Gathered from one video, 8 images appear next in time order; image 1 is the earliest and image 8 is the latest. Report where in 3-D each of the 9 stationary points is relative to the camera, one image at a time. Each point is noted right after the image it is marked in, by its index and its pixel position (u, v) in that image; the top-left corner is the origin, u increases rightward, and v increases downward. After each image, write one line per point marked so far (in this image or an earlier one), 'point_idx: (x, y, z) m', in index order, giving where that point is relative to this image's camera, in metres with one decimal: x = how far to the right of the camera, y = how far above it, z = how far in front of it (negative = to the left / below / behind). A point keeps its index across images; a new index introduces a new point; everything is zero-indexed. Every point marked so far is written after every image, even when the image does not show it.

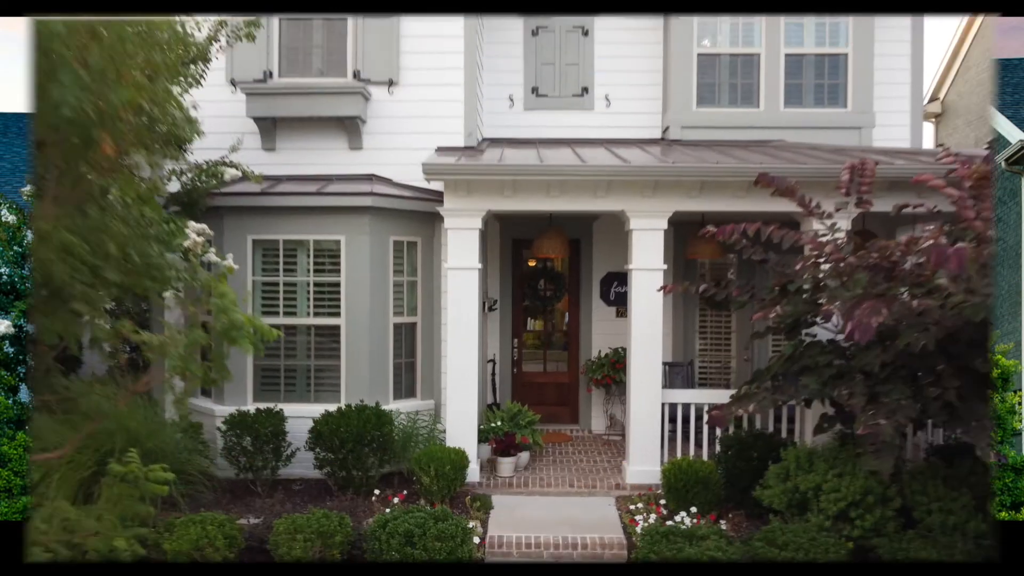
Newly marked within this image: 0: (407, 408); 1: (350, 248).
0: (-1.1, -1.2, +6.9) m
1: (-1.6, +0.4, +6.7) m
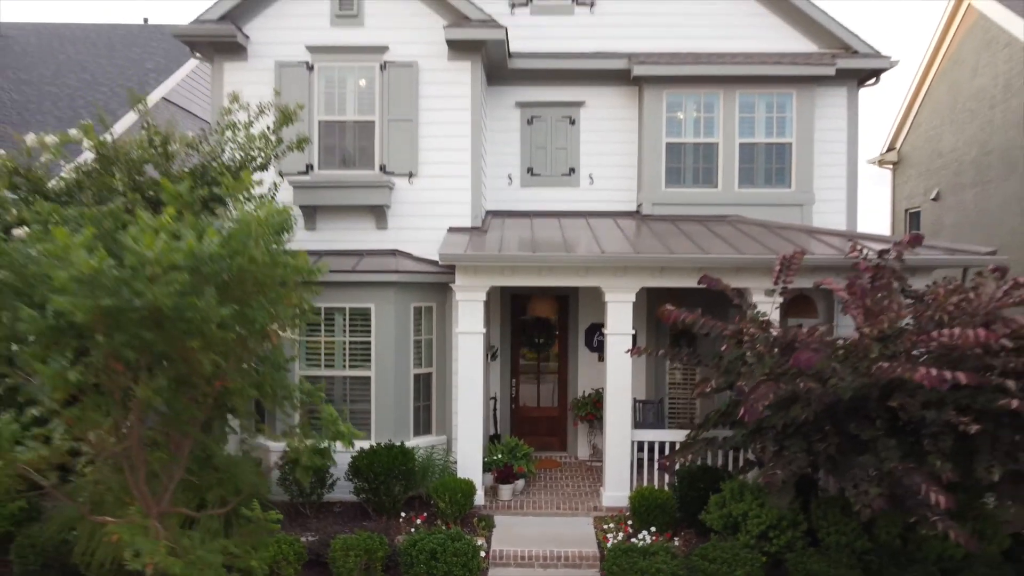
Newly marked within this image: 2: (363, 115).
0: (-1.1, -1.9, +8.5) m
1: (-1.6, -0.3, +8.2) m
2: (-1.9, +2.3, +8.8) m
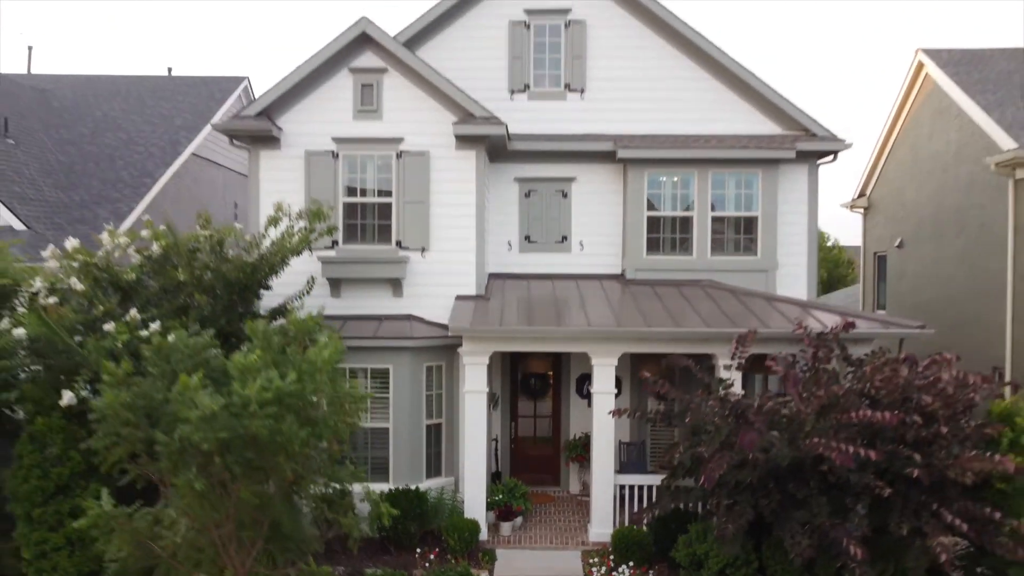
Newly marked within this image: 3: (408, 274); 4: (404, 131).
0: (-1.1, -2.8, +9.7) m
1: (-1.6, -1.2, +9.5) m
2: (-1.9, +1.4, +10.0) m
3: (-1.5, +0.2, +10.0) m
4: (-1.6, +2.3, +10.0) m
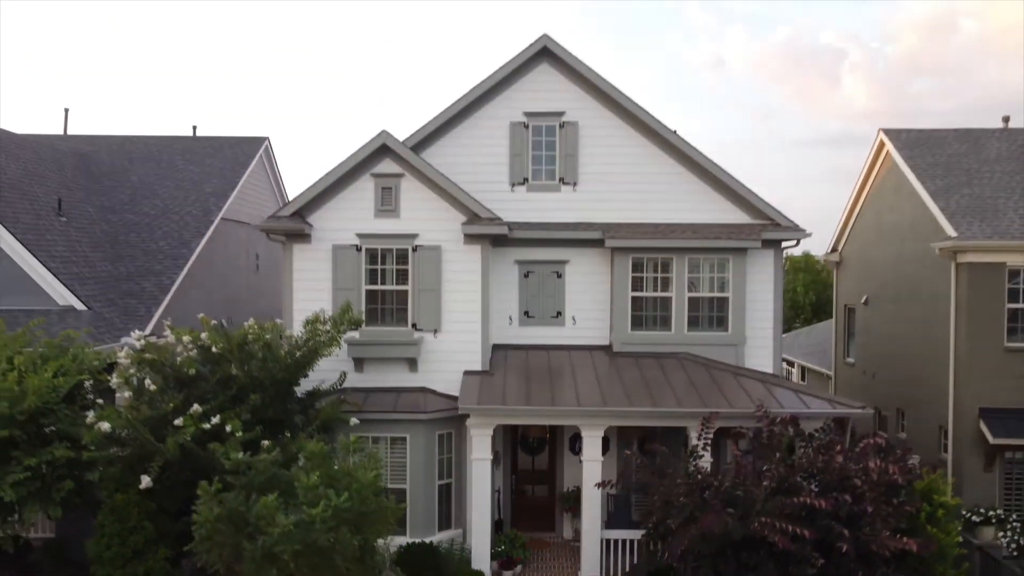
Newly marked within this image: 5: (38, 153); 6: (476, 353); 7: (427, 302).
0: (-1.1, -4.1, +11.2) m
1: (-1.6, -2.5, +11.0) m
2: (-1.9, +0.1, +11.5) m
3: (-1.5, -1.1, +11.5) m
4: (-1.6, +1.0, +11.5) m
5: (-11.1, +3.2, +15.8) m
6: (-0.6, -1.1, +11.6) m
7: (-1.4, -0.2, +11.4) m
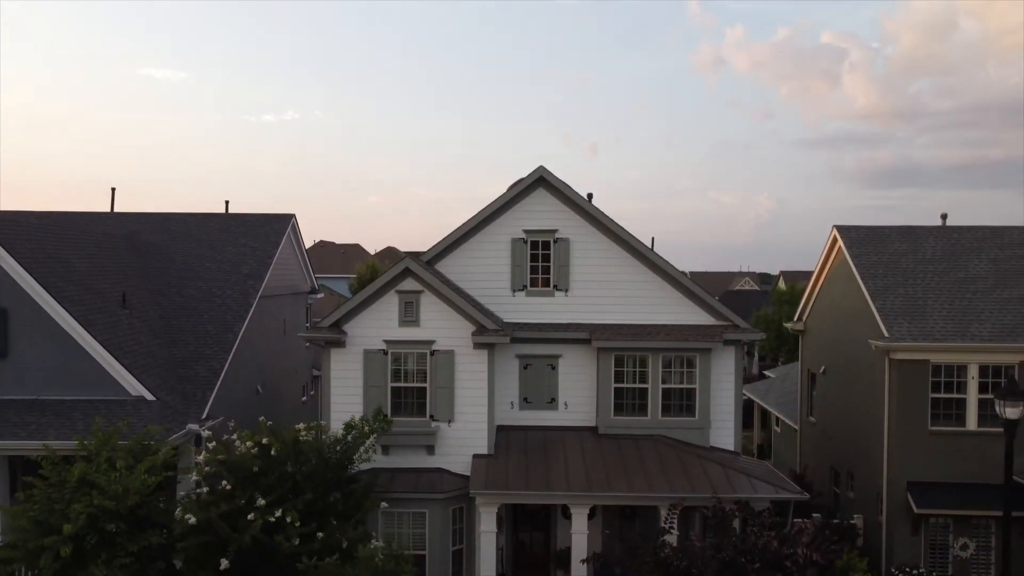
0: (-1.1, -6.1, +13.5) m
1: (-1.6, -4.5, +13.3) m
2: (-1.9, -1.9, +13.8) m
3: (-1.5, -3.1, +13.8) m
4: (-1.6, -1.0, +13.8) m
5: (-11.1, +1.2, +18.1) m
6: (-0.6, -3.1, +13.8) m
7: (-1.4, -2.2, +13.7) m
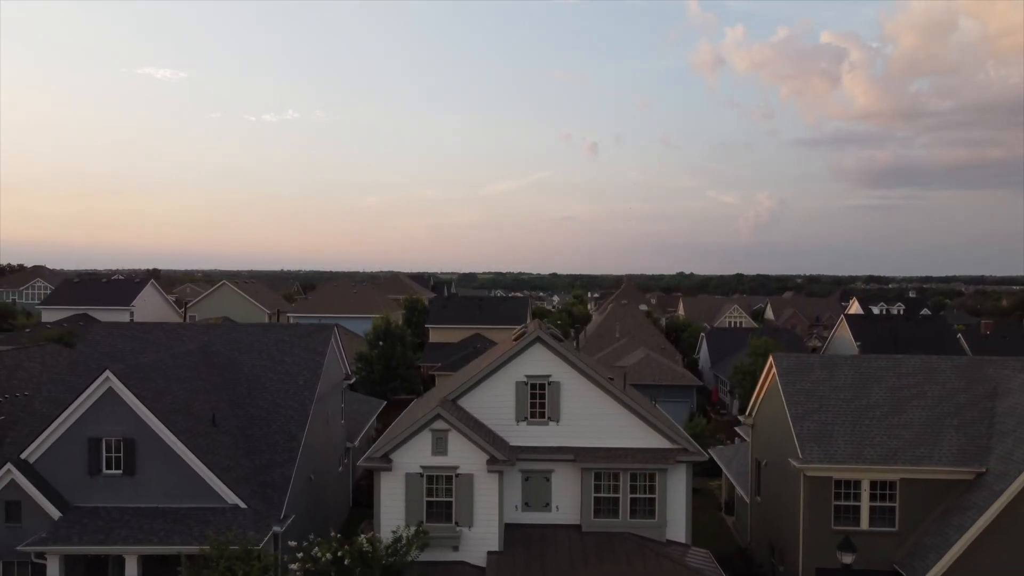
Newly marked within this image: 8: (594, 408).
0: (-0.9, -9.9, +18.1) m
1: (-1.5, -8.3, +17.9) m
2: (-1.8, -5.7, +18.4) m
3: (-1.4, -6.9, +18.4) m
4: (-1.4, -4.7, +18.4) m
5: (-11.0, -2.6, +22.7) m
6: (-0.5, -6.9, +18.5) m
7: (-1.3, -6.0, +18.3) m
8: (+2.4, -3.5, +19.5) m
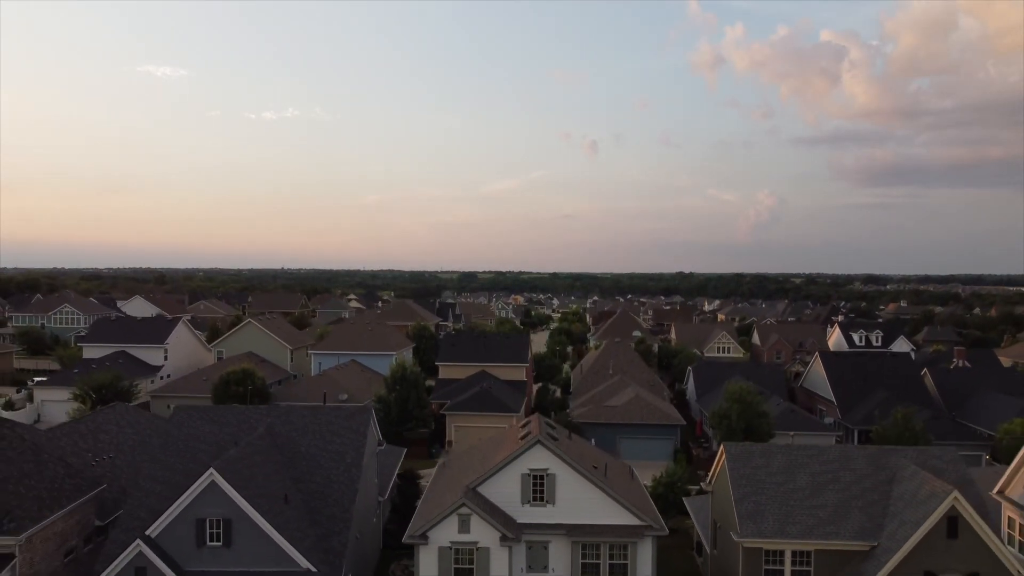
0: (-0.7, -14.2, +24.0) m
1: (-1.2, -12.6, +23.8) m
2: (-1.5, -10.0, +24.3) m
3: (-1.1, -11.1, +24.3) m
4: (-1.2, -9.0, +24.3) m
5: (-10.7, -6.8, +28.6) m
6: (-0.2, -11.1, +24.4) m
7: (-1.1, -10.3, +24.3) m
8: (+2.6, -7.7, +25.4) m
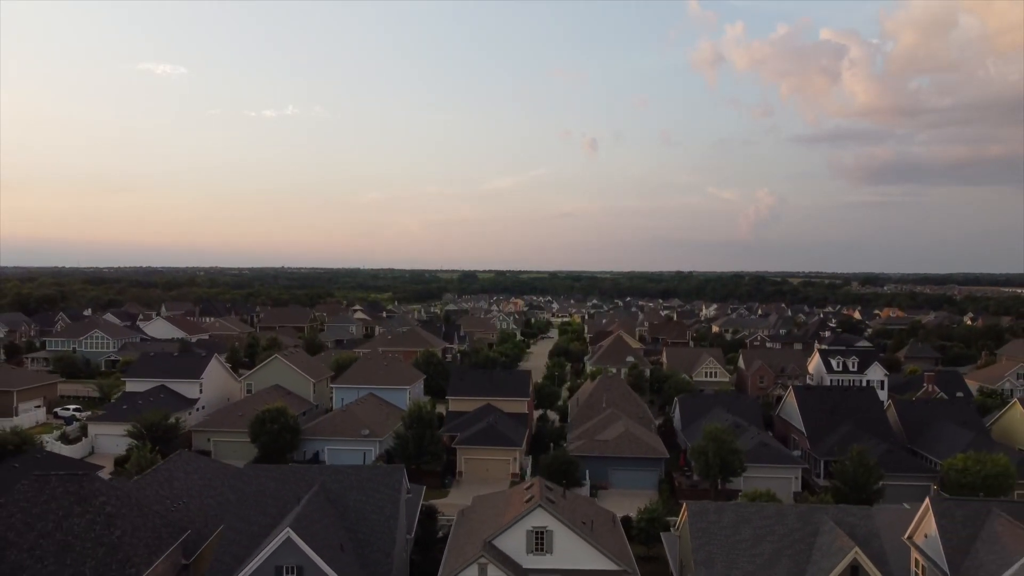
0: (-0.4, -18.9, +31.4) m
1: (-0.9, -17.3, +31.2) m
2: (-1.2, -14.7, +31.7) m
3: (-0.8, -15.9, +31.7) m
4: (-0.9, -13.8, +31.6) m
5: (-10.4, -11.6, +36.0) m
6: (+0.1, -15.9, +31.7) m
7: (-0.7, -15.0, +31.6) m
8: (+3.0, -12.5, +32.7) m
